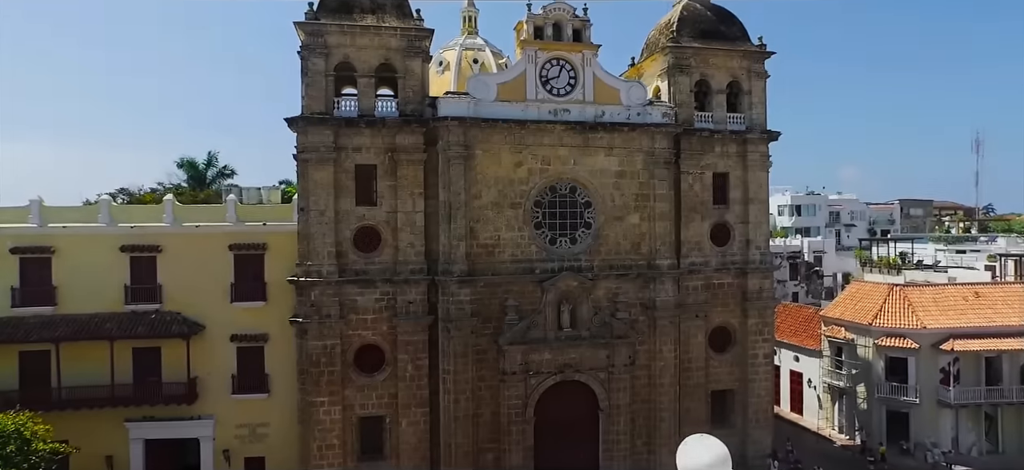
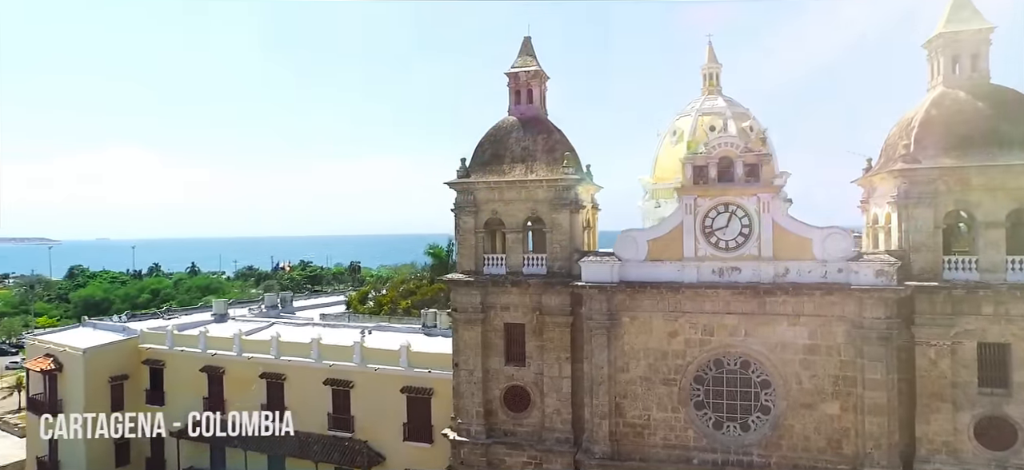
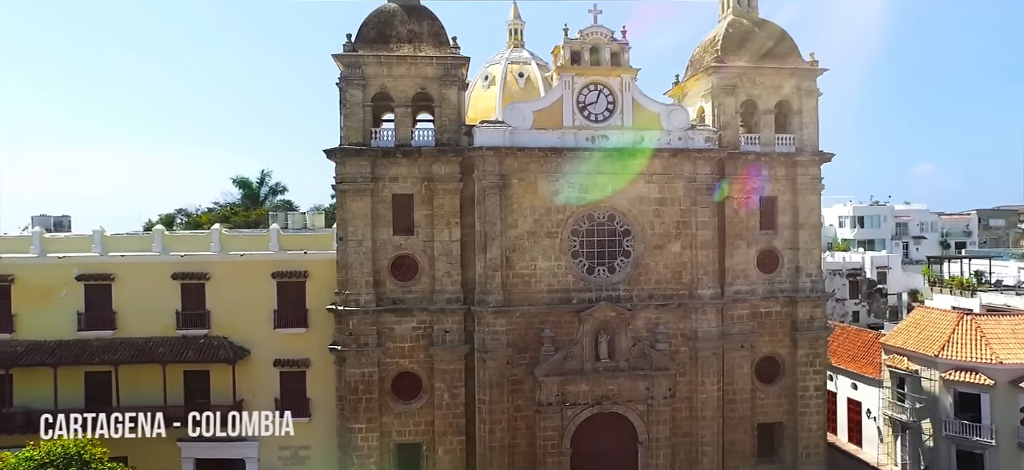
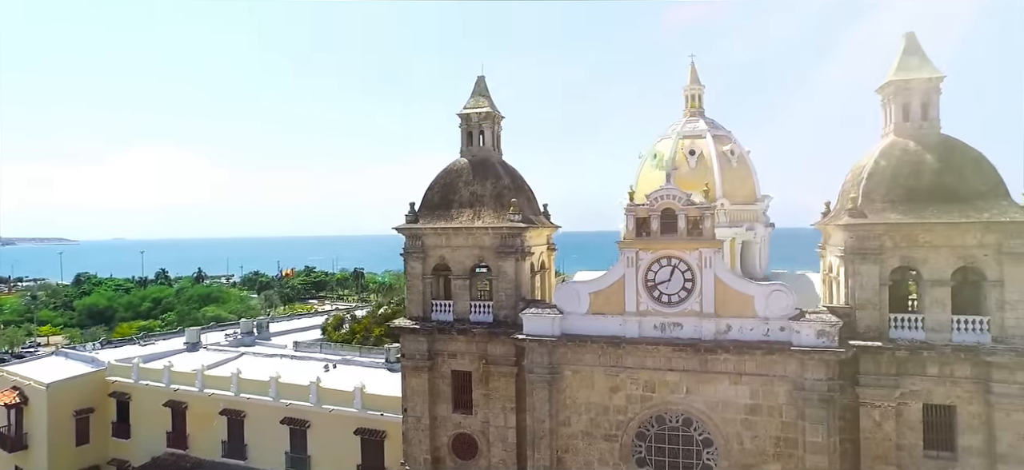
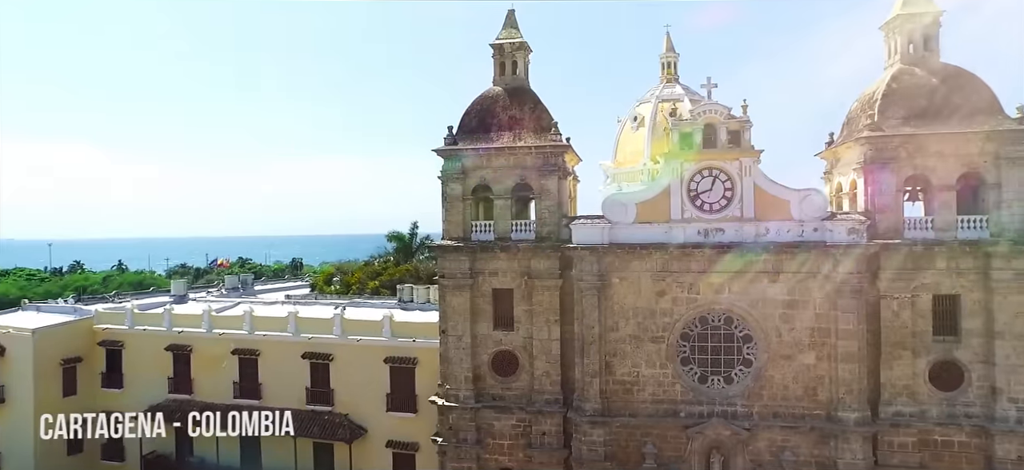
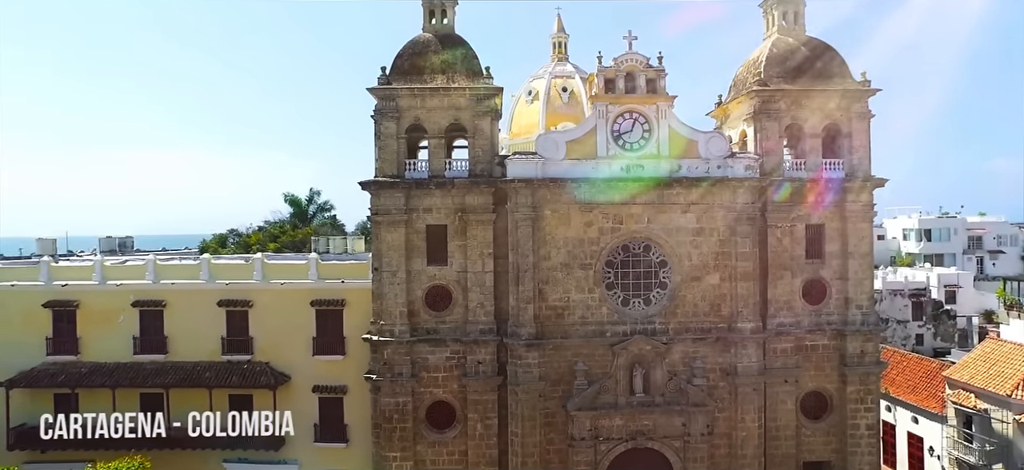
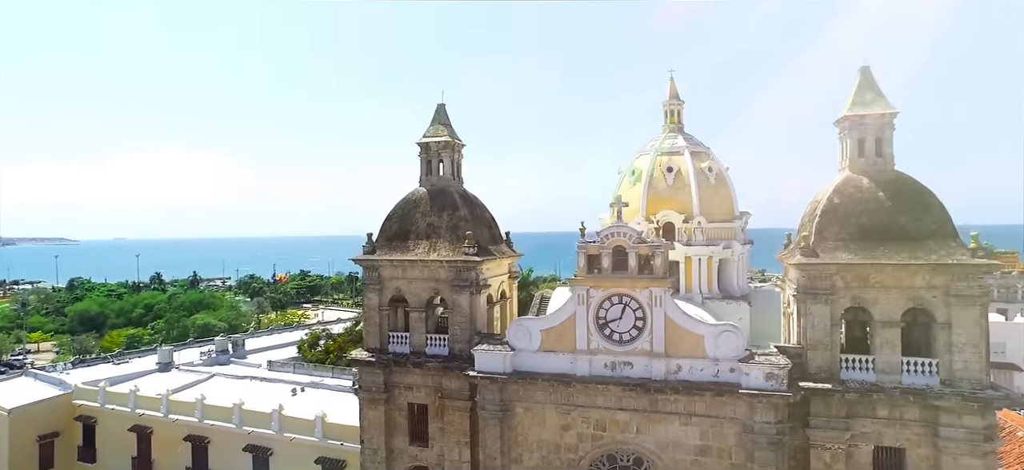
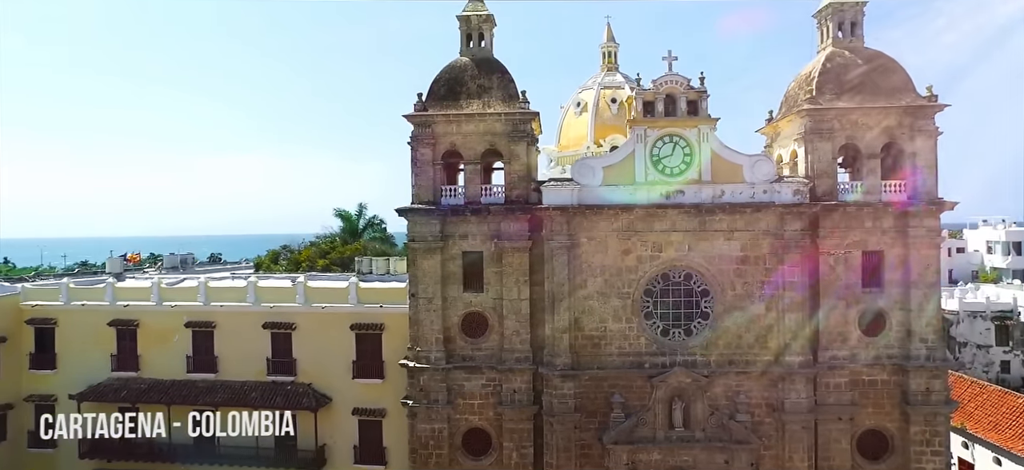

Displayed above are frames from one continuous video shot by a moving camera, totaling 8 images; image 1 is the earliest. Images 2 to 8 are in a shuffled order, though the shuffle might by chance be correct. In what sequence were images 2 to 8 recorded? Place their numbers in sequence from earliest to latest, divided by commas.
3, 6, 8, 5, 2, 4, 7
